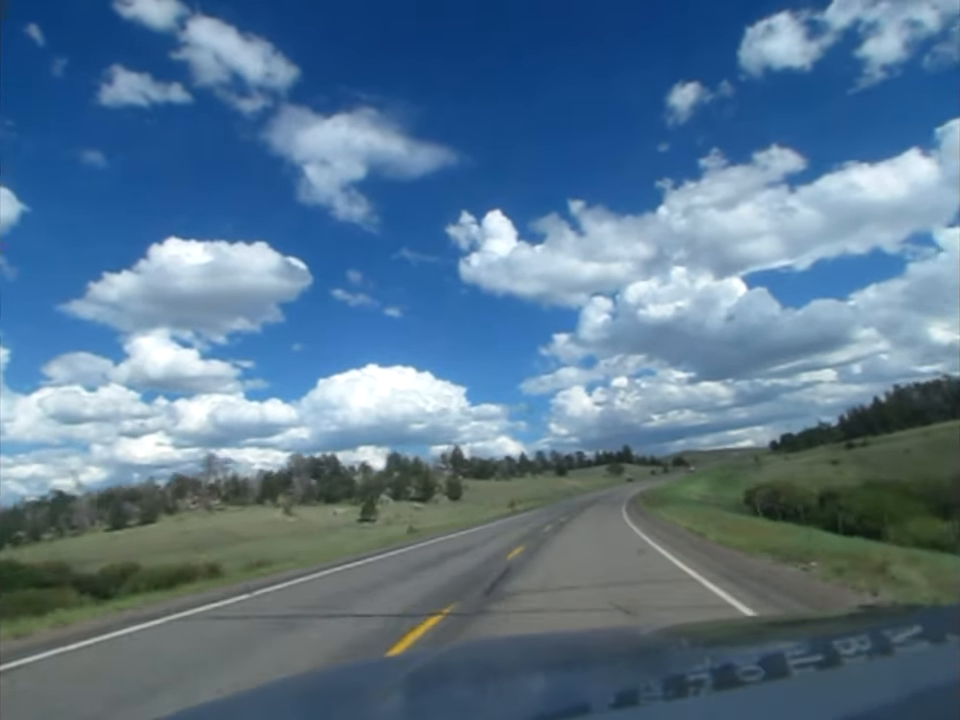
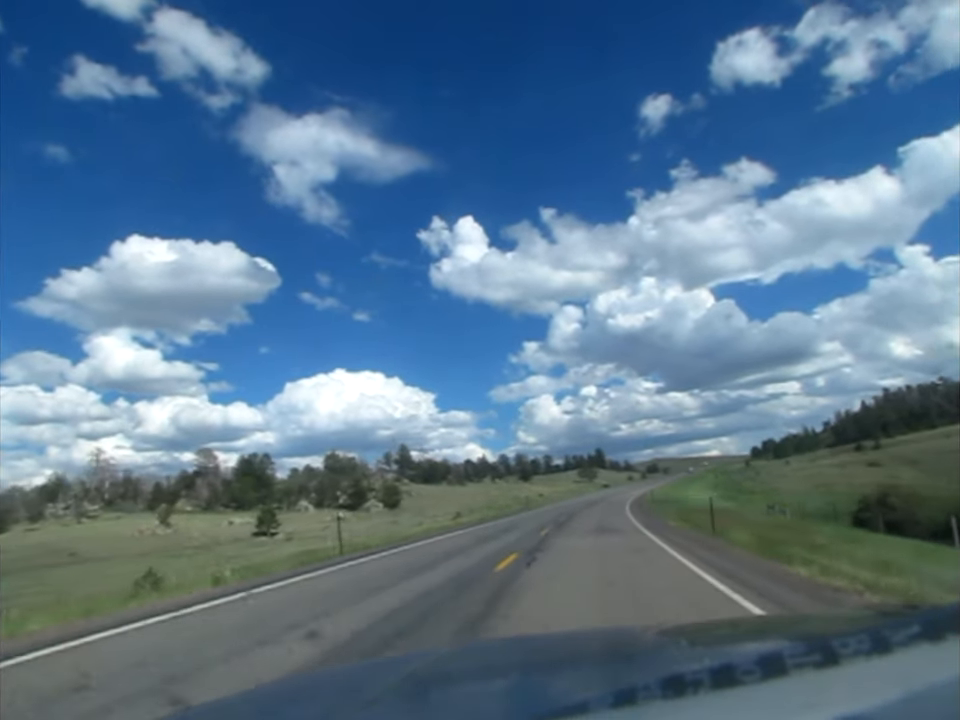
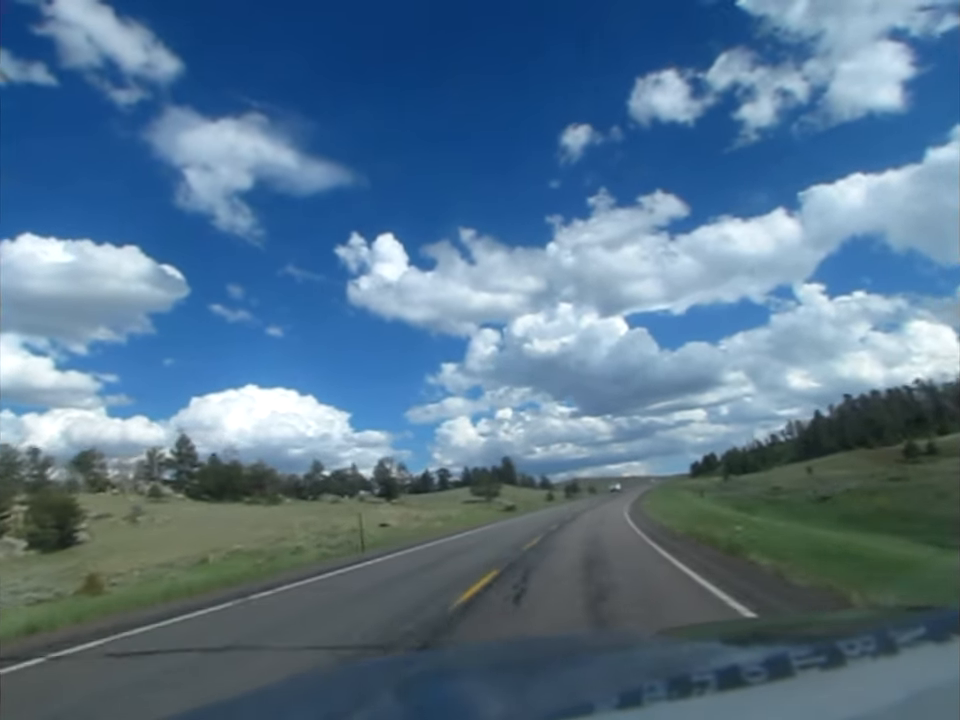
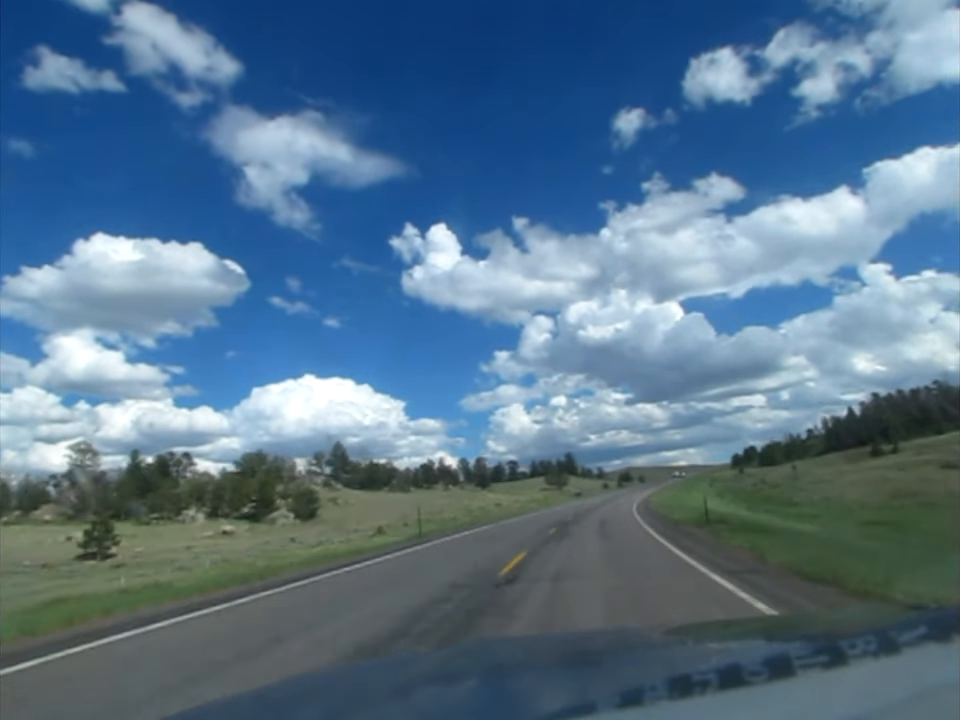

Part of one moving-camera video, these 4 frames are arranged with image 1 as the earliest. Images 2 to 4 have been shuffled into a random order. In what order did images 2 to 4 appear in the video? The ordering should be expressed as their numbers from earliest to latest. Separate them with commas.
2, 4, 3
